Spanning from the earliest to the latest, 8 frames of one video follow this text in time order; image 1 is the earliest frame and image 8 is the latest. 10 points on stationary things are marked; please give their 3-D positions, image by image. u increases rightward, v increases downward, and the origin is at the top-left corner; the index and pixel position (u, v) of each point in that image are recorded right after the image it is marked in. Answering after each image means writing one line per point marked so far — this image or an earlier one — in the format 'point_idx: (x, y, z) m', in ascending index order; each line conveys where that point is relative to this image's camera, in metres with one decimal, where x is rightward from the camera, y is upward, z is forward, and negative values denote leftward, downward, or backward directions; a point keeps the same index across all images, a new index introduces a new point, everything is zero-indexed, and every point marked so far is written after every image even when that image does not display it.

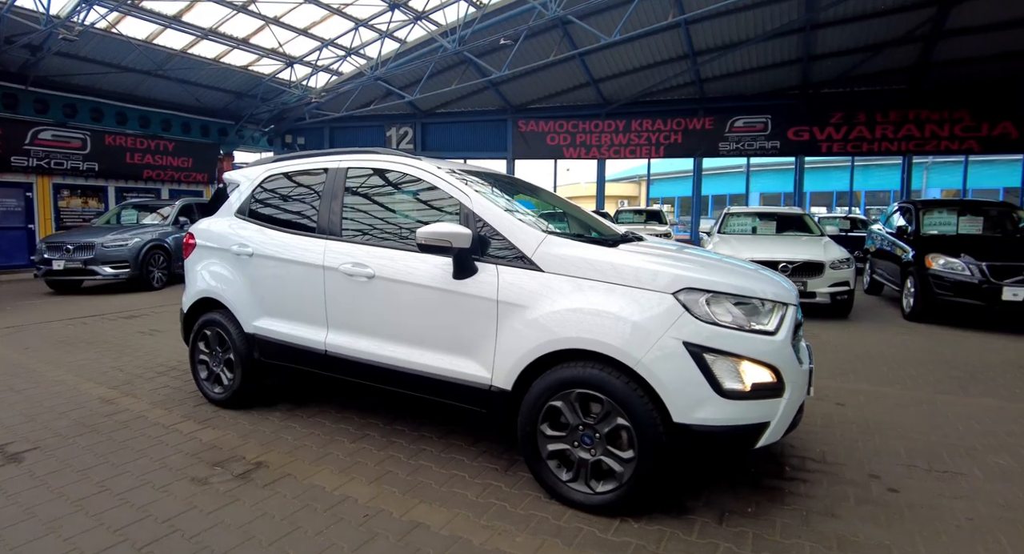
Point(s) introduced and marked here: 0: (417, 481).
0: (-0.5, -1.2, +2.8) m
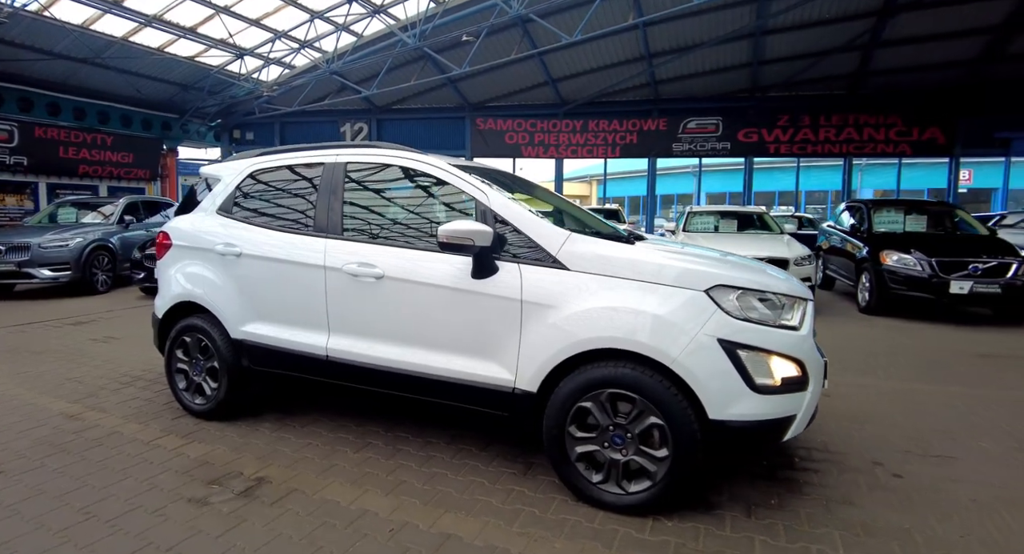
0: (-0.4, -1.2, +2.7) m
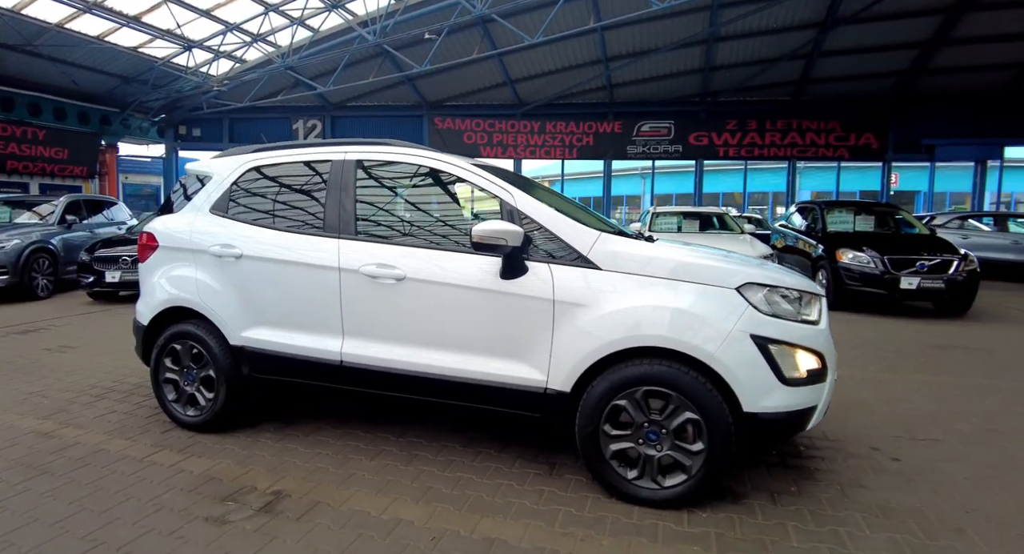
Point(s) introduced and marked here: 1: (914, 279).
0: (-0.2, -1.2, +2.7) m
1: (+6.3, 0.0, +7.9) m
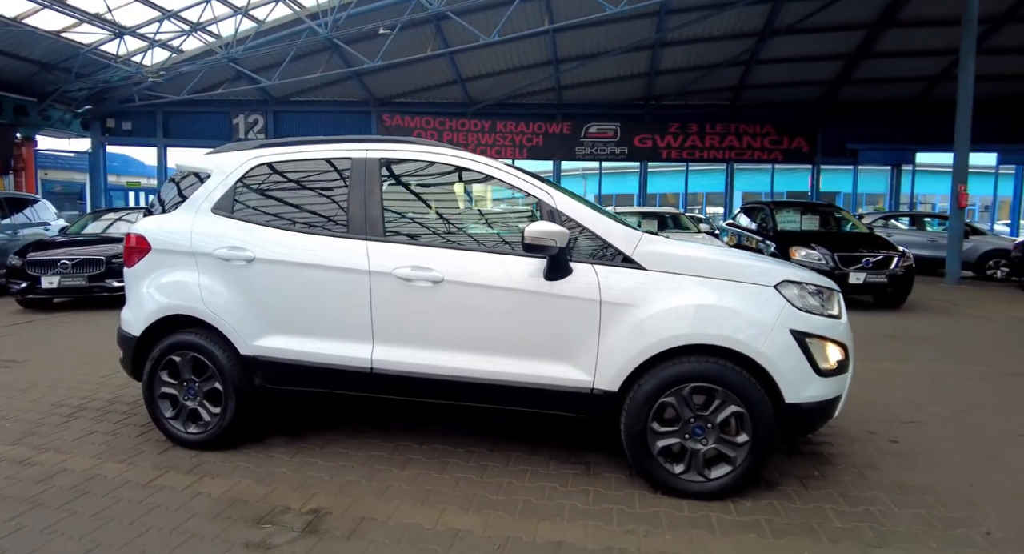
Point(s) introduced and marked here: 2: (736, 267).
0: (0.0, -1.2, +2.6) m
1: (+5.9, +0.1, +8.6) m
2: (+1.2, +0.1, +2.7) m
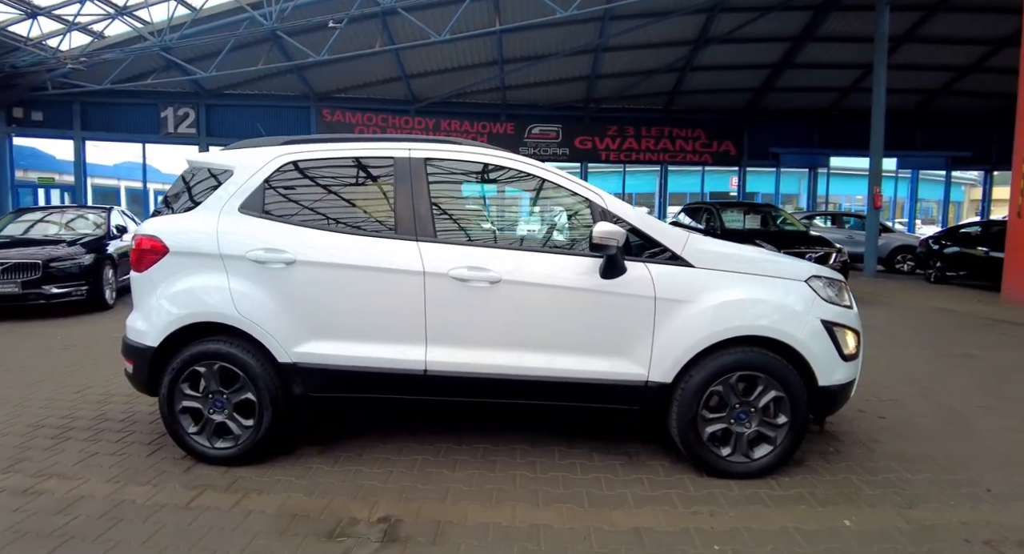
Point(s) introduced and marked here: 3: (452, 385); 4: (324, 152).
0: (+0.4, -1.2, +2.7) m
1: (+5.4, +0.2, +9.4) m
2: (+1.5, +0.1, +2.9) m
3: (-0.3, -0.6, +2.8) m
4: (-1.2, +0.7, +3.0) m
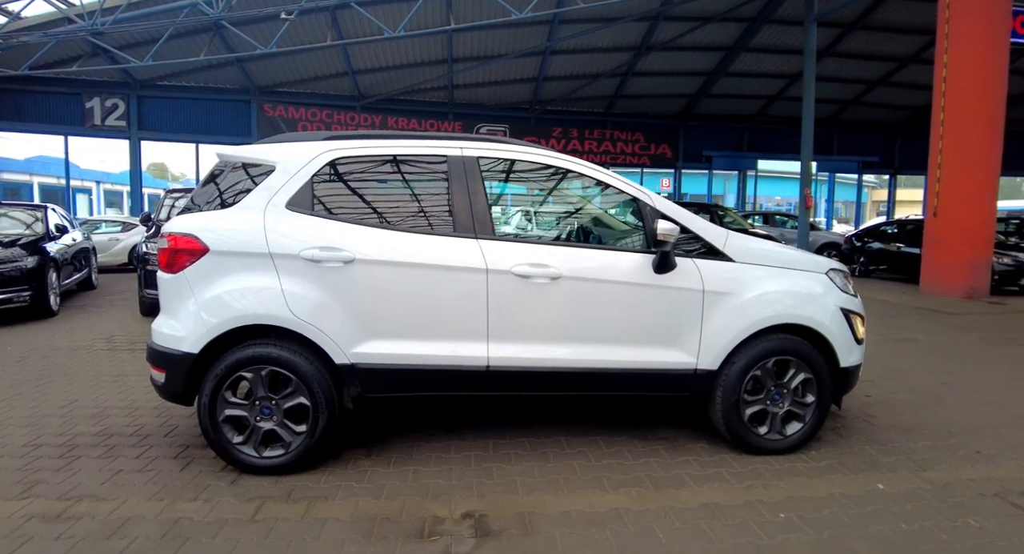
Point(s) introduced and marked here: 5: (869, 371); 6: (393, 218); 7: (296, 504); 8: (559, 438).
0: (+0.7, -1.1, +2.8) m
1: (+4.9, +0.3, +10.1) m
2: (+1.8, +0.1, +3.2) m
3: (0.0, -0.6, +2.9) m
4: (-0.9, +0.7, +3.0) m
5: (+3.5, -0.9, +4.9) m
6: (-0.7, +0.3, +2.8) m
7: (-1.1, -1.1, +2.6) m
8: (+0.3, -1.1, +3.3) m
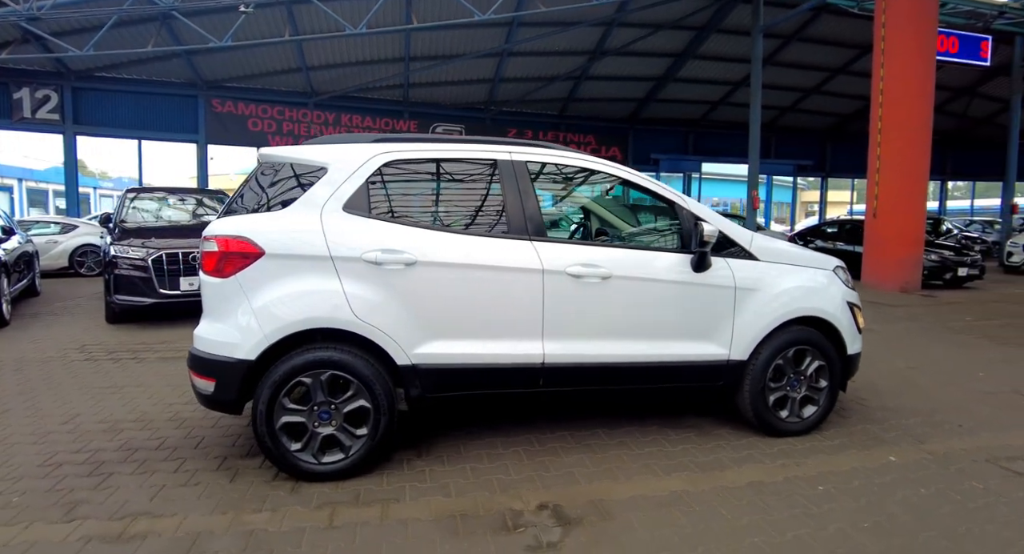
0: (+1.0, -1.1, +3.0) m
1: (+4.4, +0.3, +10.7) m
2: (+2.1, +0.2, +3.5) m
3: (+0.3, -0.6, +3.0) m
4: (-0.6, +0.7, +3.0) m
5: (+3.6, -0.9, +5.4) m
6: (-0.3, +0.3, +2.9) m
7: (-0.8, -1.2, +2.6) m
8: (+0.6, -1.1, +3.5) m
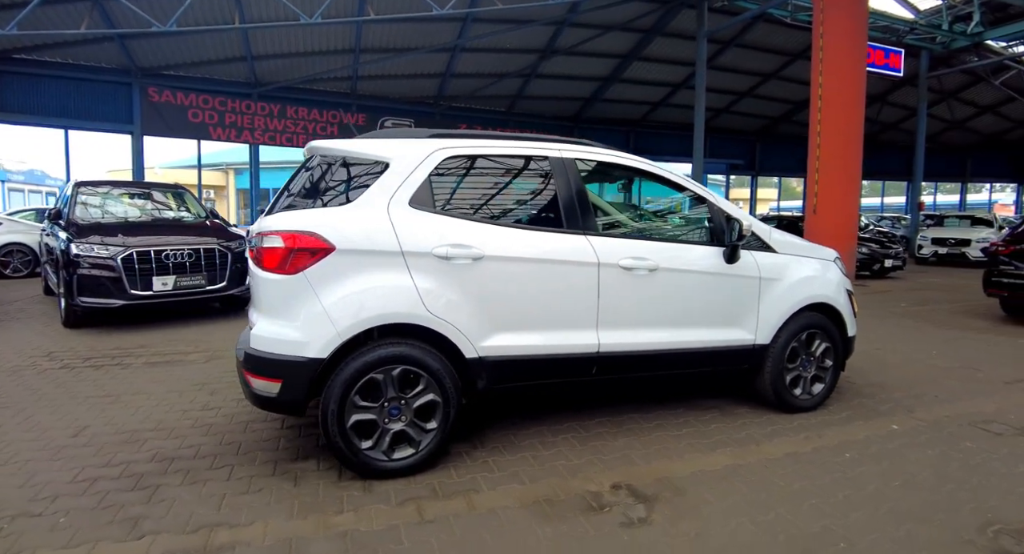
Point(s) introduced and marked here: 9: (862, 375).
0: (+1.4, -1.1, +3.3) m
1: (+3.8, +0.5, +11.3) m
2: (+2.3, +0.2, +3.9) m
3: (+0.7, -0.5, +3.2) m
4: (-0.2, +0.8, +3.1) m
5: (+3.6, -0.8, +6.0) m
6: (0.0, +0.4, +3.0) m
7: (-0.3, -1.1, +2.6) m
8: (+0.8, -1.0, +3.7) m
9: (+3.3, -0.9, +4.7) m
